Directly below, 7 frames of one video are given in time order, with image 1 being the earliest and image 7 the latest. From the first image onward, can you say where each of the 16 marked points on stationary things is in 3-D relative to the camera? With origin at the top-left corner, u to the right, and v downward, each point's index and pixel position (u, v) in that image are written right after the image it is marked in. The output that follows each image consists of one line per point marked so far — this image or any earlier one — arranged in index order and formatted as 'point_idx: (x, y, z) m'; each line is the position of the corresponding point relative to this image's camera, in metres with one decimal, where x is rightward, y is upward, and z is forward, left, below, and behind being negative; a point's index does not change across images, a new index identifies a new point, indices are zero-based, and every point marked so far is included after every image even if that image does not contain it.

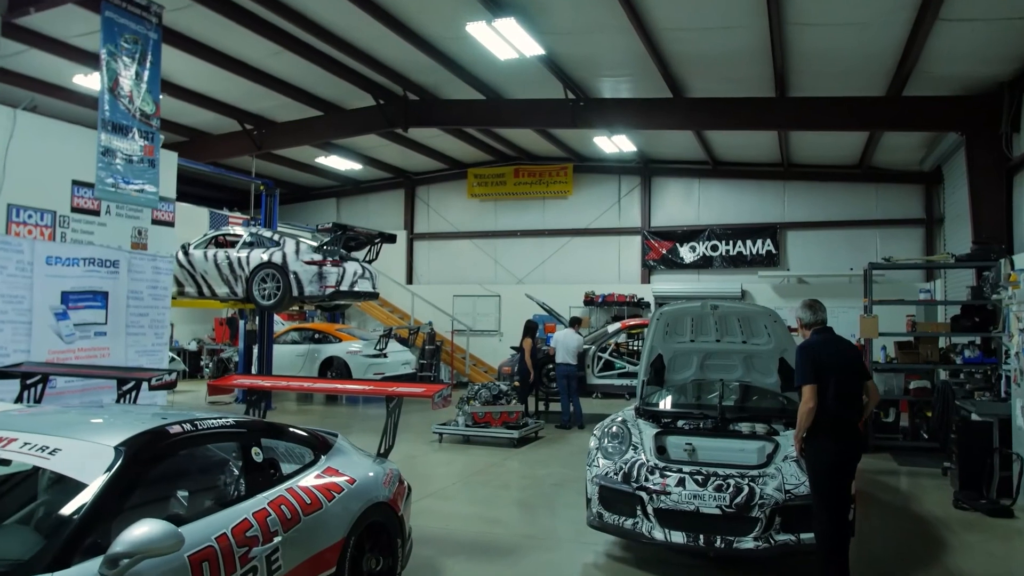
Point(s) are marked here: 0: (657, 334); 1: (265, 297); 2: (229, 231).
0: (+1.1, -0.3, +5.2) m
1: (-3.5, -0.1, +9.8) m
2: (-4.1, +0.8, +10.3) m
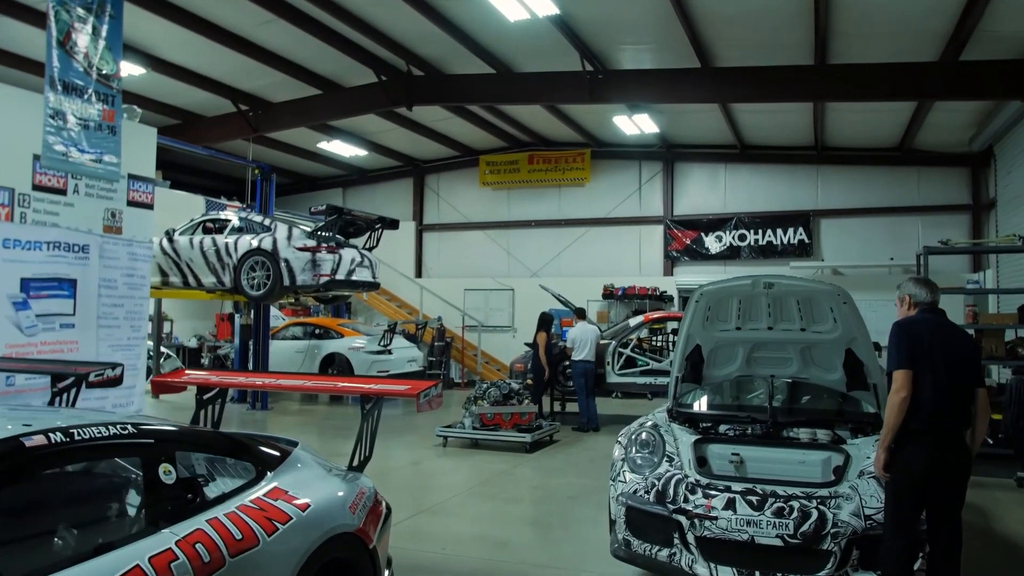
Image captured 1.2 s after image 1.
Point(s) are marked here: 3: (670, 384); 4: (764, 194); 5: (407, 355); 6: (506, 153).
0: (+1.1, -0.2, +4.3) m
1: (-3.3, 0.0, +9.0) m
2: (-3.9, +1.0, +9.5) m
3: (+1.0, -0.6, +4.5) m
4: (+5.2, +2.0, +14.7) m
5: (-1.9, -1.2, +12.6) m
6: (-0.1, +3.1, +16.4) m
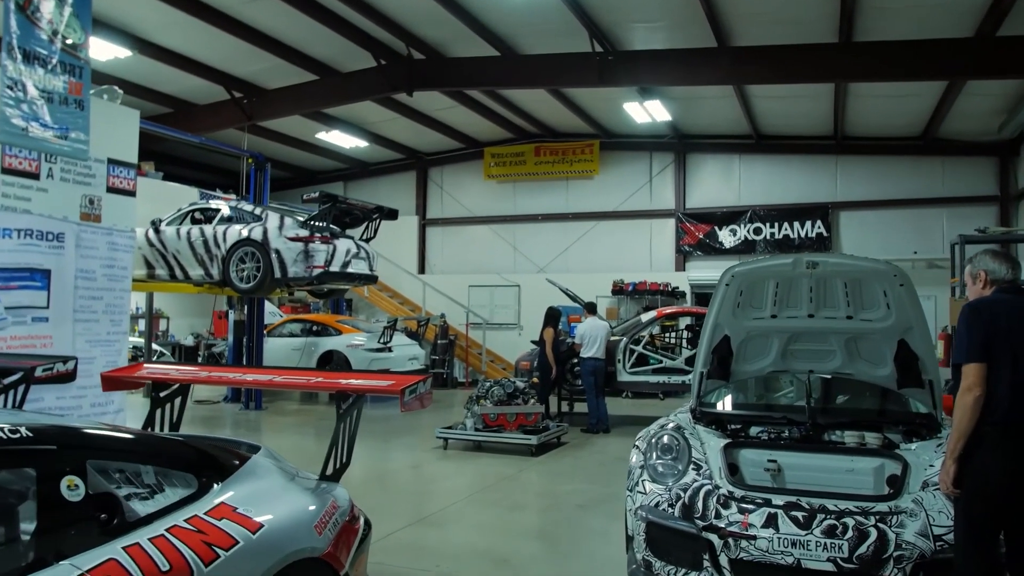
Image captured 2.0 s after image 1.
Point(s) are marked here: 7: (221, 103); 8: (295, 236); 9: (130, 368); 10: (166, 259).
0: (+1.1, -0.1, +3.7) m
1: (-3.2, +0.1, +8.5) m
2: (-3.8, +1.1, +9.0) m
3: (+1.0, -0.5, +4.0) m
4: (+5.3, +2.0, +14.1) m
5: (-1.8, -1.1, +12.1) m
6: (0.0, +3.2, +15.8) m
7: (-4.8, +3.1, +11.8) m
8: (-2.5, +0.6, +8.3) m
9: (-2.0, -0.4, +3.8) m
10: (-4.3, +0.4, +8.8) m
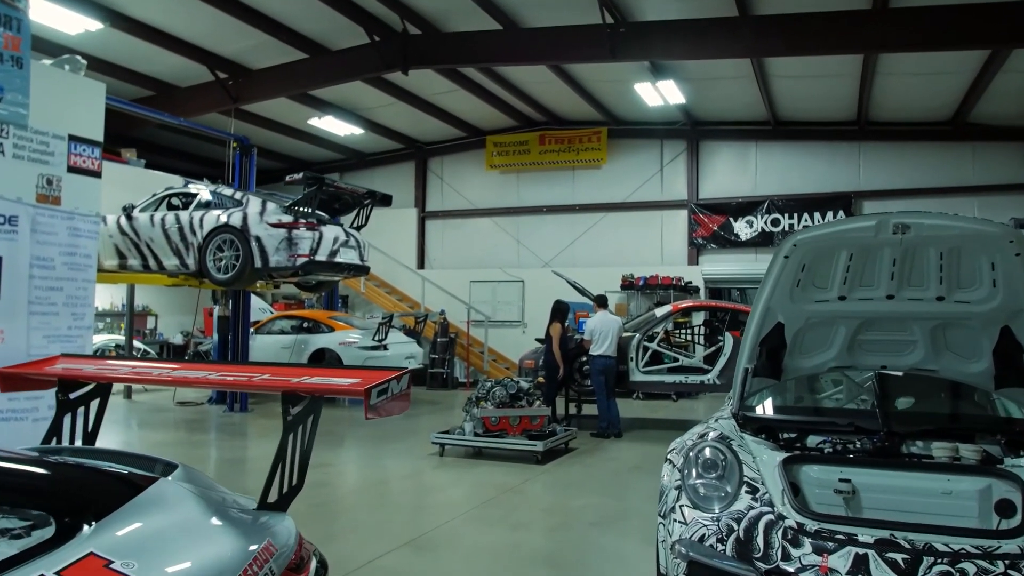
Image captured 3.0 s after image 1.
0: (+1.1, 0.0, +3.0) m
1: (-3.2, +0.2, +7.8) m
2: (-3.8, +1.2, +8.3) m
3: (+1.0, -0.4, +3.2) m
4: (+5.4, +2.1, +13.3) m
5: (-1.7, -1.0, +11.4) m
6: (+0.1, +3.3, +15.1) m
7: (-4.8, +3.2, +11.1) m
8: (-2.5, +0.7, +7.6) m
9: (-2.0, -0.3, +3.0) m
10: (-4.3, +0.5, +8.1) m
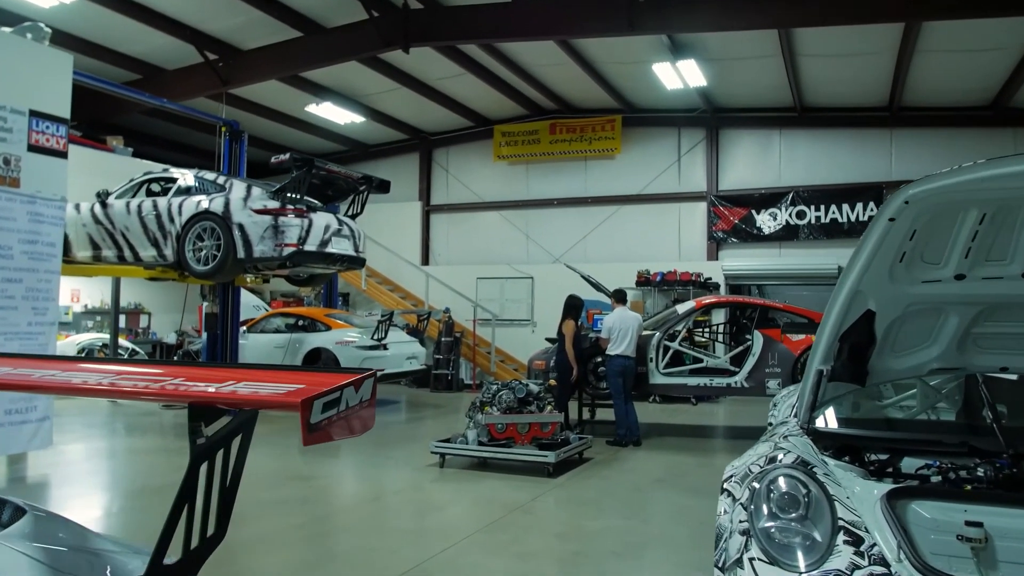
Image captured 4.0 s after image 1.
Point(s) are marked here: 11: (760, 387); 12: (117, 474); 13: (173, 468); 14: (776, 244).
0: (+1.1, +0.1, +2.2) m
1: (-3.1, +0.3, +7.1) m
2: (-3.7, +1.2, +7.6) m
3: (+1.1, -0.3, +2.5) m
4: (+5.6, +2.2, +12.6) m
5: (-1.6, -0.9, +10.7) m
6: (+0.3, +3.4, +14.4) m
7: (-4.6, +3.2, +10.4) m
8: (-2.4, +0.8, +6.9) m
9: (-2.0, -0.3, +2.3) m
10: (-4.2, +0.5, +7.5) m
11: (+2.8, -1.1, +8.0) m
12: (-3.8, -1.8, +7.0) m
13: (-3.4, -1.8, +7.3) m
14: (+4.8, +0.8, +12.8) m
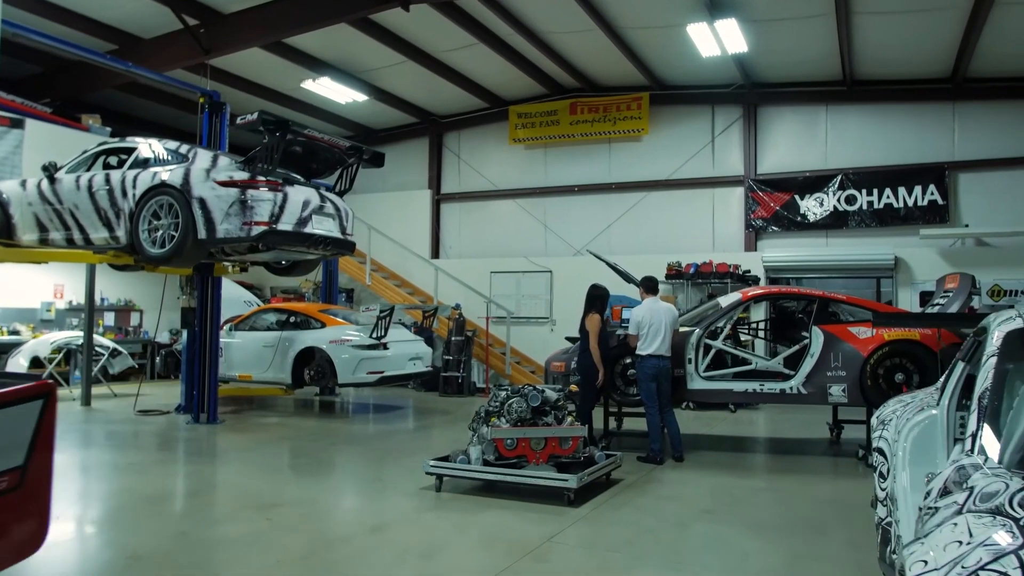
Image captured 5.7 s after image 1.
0: (+1.1, +0.2, +1.0) m
1: (-3.0, +0.4, +6.0) m
2: (-3.6, +1.3, +6.5) m
3: (+1.0, -0.2, +1.3) m
4: (+5.8, +2.3, +11.2) m
5: (-1.4, -0.8, +9.5) m
6: (+0.6, +3.5, +13.2) m
7: (-4.4, +3.3, +9.4) m
8: (-2.3, +0.9, +5.8) m
9: (-2.0, -0.1, +1.2) m
10: (-4.1, +0.6, +6.4) m
11: (+2.9, -1.0, +6.8) m
12: (-3.6, -1.7, +5.9) m
13: (-3.3, -1.7, +6.2) m
14: (+5.0, +0.9, +11.5) m
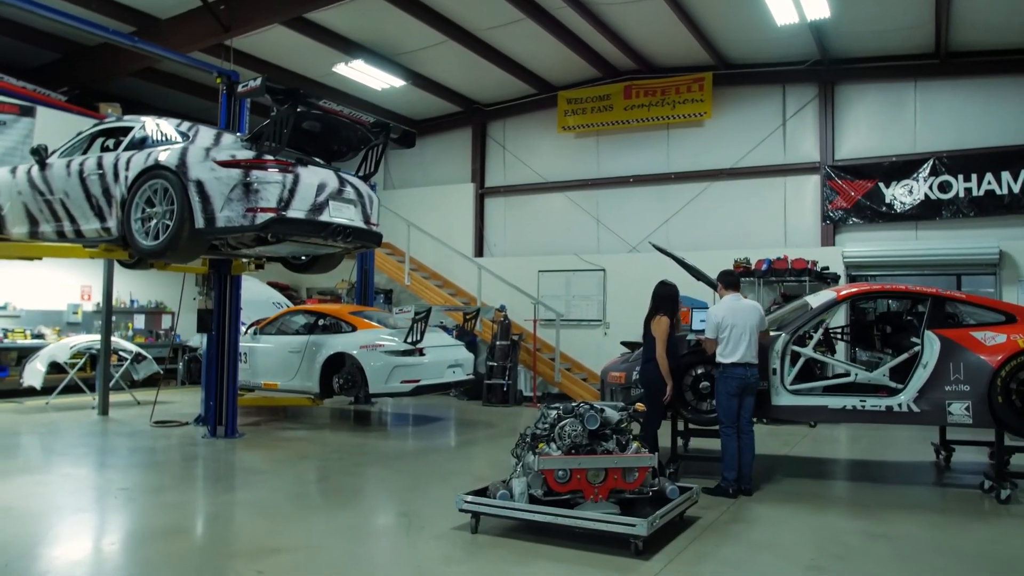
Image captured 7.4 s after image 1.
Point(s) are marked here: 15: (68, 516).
0: (+1.1, +0.3, 0.0) m
1: (-2.6, +0.4, +5.3) m
2: (-3.2, +1.4, +5.8) m
3: (+1.1, -0.2, +0.3) m
4: (+6.5, +2.3, +9.9) m
5: (-0.8, -0.8, +8.6) m
6: (+1.4, +3.4, +12.2) m
7: (-3.9, +3.3, +8.7) m
8: (-2.0, +0.9, +5.0) m
9: (-2.0, -0.1, +0.4) m
10: (-3.7, +0.6, +5.7) m
11: (+3.4, -1.0, +5.6) m
12: (-3.3, -1.7, +5.2) m
13: (-2.9, -1.7, +5.4) m
14: (+5.8, +0.9, +10.2) m
15: (-3.3, -1.7, +5.1) m
